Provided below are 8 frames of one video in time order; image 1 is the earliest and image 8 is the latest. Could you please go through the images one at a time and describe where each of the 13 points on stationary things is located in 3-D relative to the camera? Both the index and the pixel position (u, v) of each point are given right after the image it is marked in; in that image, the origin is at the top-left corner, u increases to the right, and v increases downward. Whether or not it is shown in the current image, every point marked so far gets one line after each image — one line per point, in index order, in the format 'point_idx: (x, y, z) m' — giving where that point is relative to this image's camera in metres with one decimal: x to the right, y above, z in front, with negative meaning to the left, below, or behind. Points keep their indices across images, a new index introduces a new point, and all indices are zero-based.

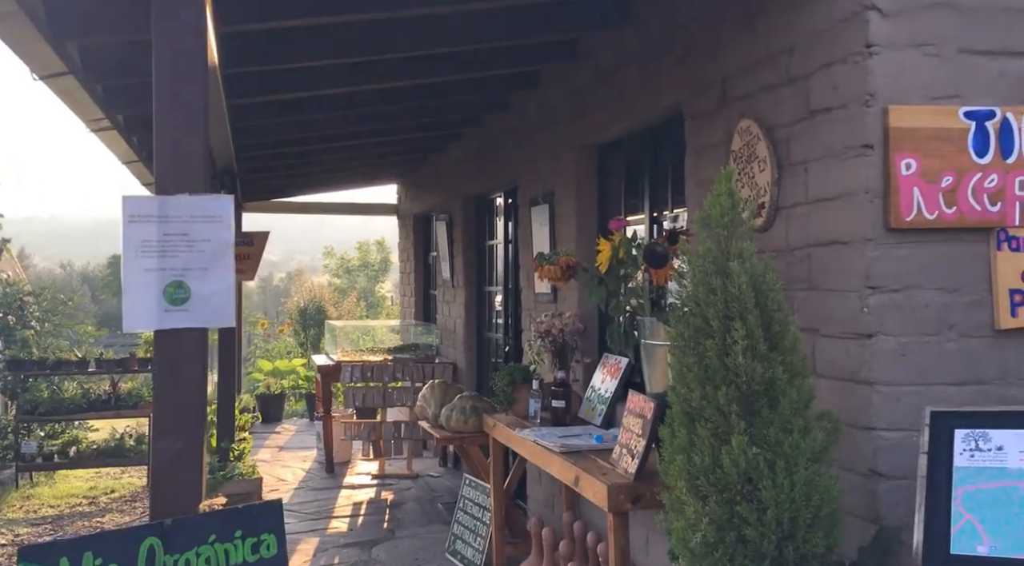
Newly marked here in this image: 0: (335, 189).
0: (-1.6, +0.9, +8.9) m
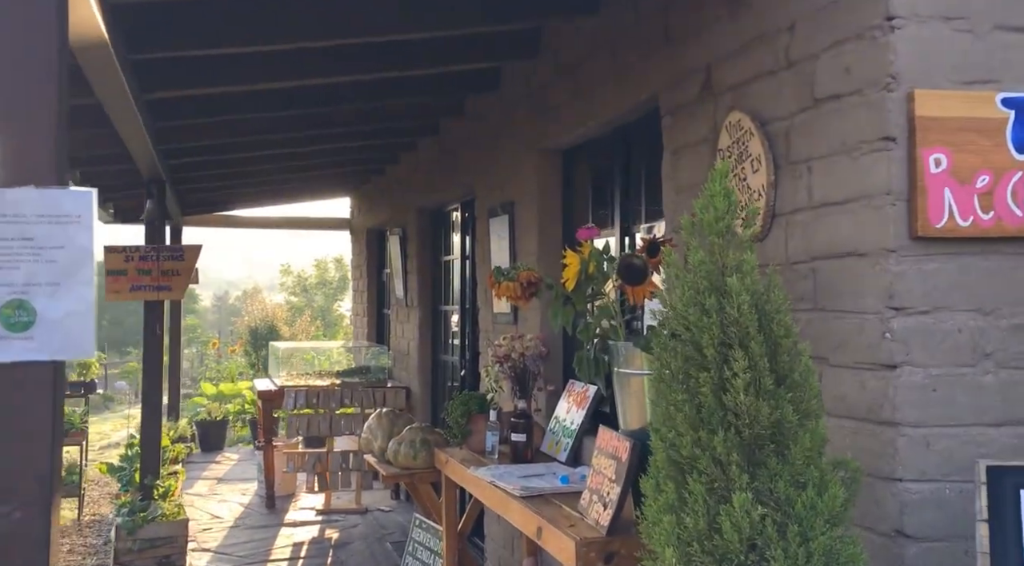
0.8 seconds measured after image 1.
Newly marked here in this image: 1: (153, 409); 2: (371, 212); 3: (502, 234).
0: (-2.0, +0.7, +8.4) m
1: (-1.9, -0.6, +4.9) m
2: (-1.2, +0.6, +7.6) m
3: (0.0, +0.2, +3.9) m
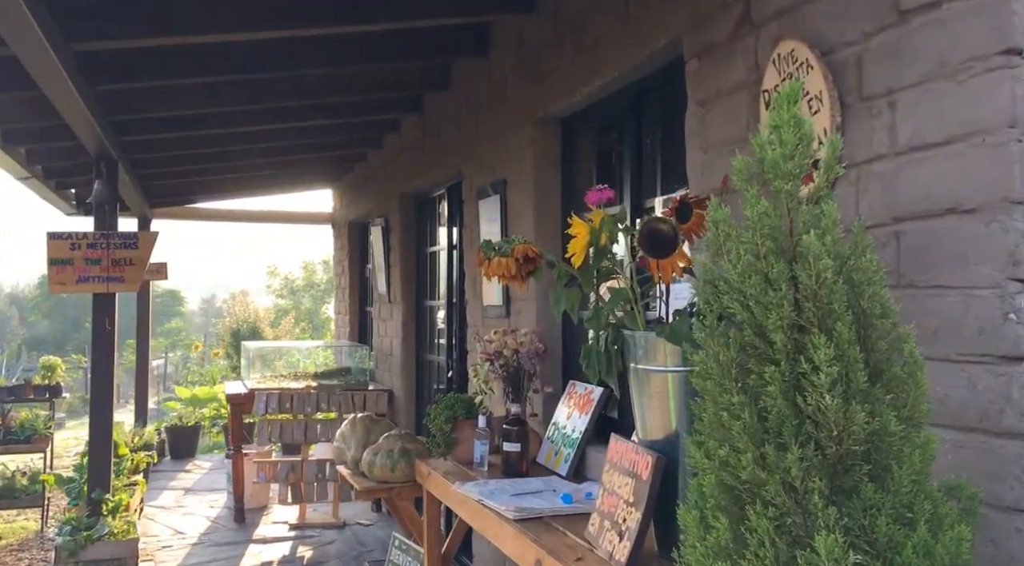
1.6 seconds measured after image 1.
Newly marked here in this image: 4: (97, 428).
0: (-2.1, +0.8, +8.0) m
1: (-1.9, -0.6, +4.4) m
2: (-1.2, +0.6, +7.2) m
3: (-0.1, +0.2, +3.5) m
4: (-2.0, -0.7, +4.4) m
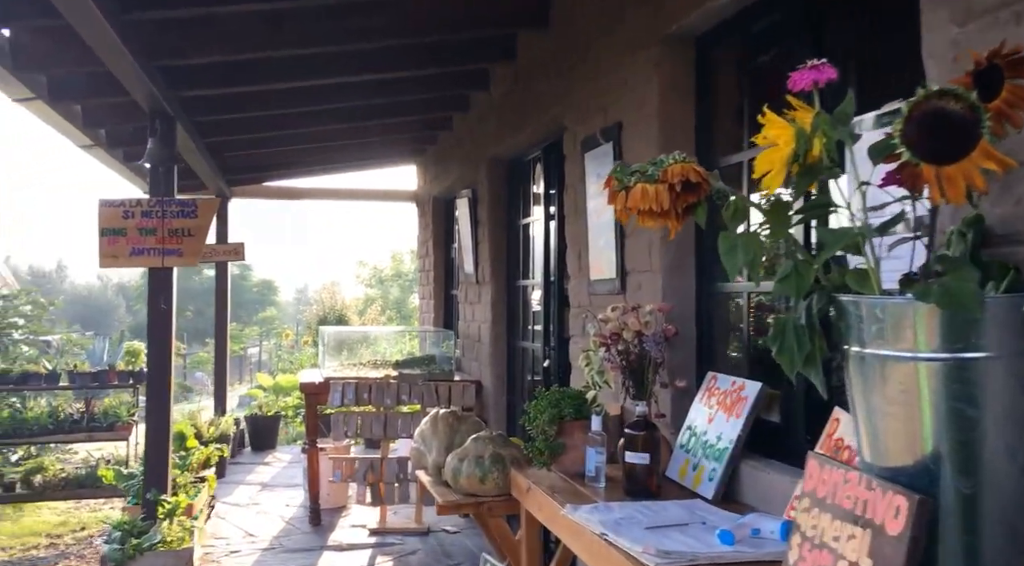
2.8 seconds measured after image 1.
0: (-1.3, +0.9, +7.5) m
1: (-1.5, -0.5, +3.9) m
2: (-0.5, +0.7, +6.6) m
3: (+0.3, +0.3, +2.9) m
4: (-1.5, -0.6, +3.9) m
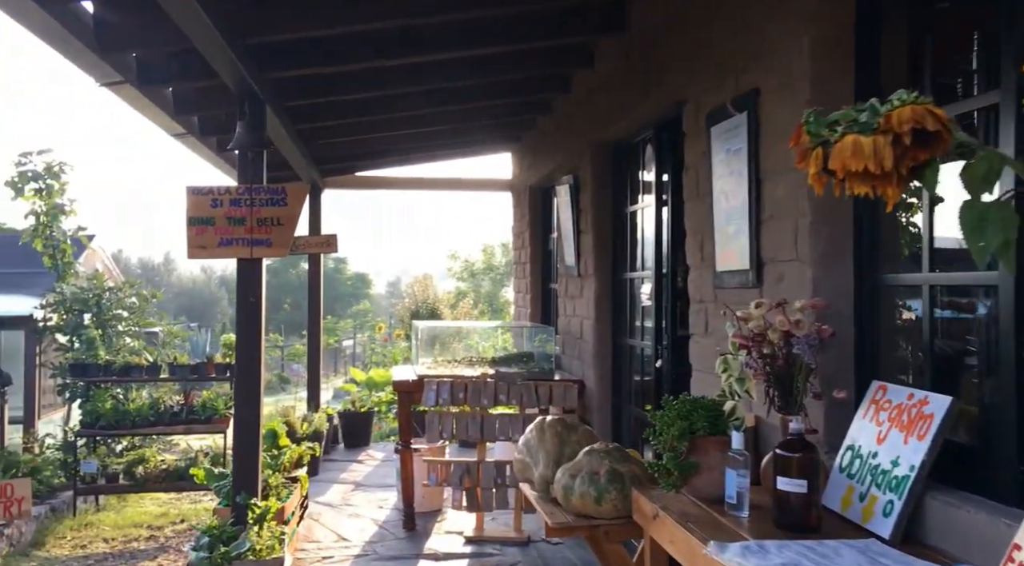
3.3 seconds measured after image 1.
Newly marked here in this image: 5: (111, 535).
0: (-0.6, +0.9, +7.2) m
1: (-1.0, -0.5, +3.7) m
2: (+0.1, +0.8, +6.3) m
3: (+0.6, +0.4, +2.5) m
4: (-1.1, -0.5, +3.7) m
5: (-3.3, -2.1, +7.7) m
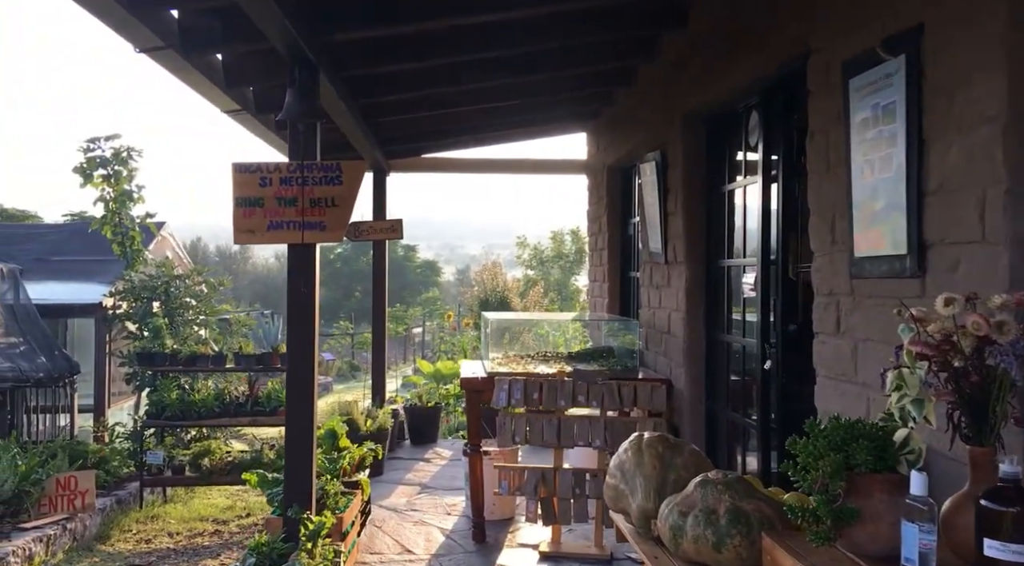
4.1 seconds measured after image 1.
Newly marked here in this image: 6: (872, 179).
0: (0.0, +1.0, +6.8) m
1: (-0.8, -0.4, +3.4) m
2: (+0.6, +0.9, +5.8) m
3: (+0.8, +0.4, +2.0) m
4: (-0.8, -0.5, +3.3) m
5: (-2.7, -2.0, +7.5) m
6: (+0.8, +0.2, +2.1) m
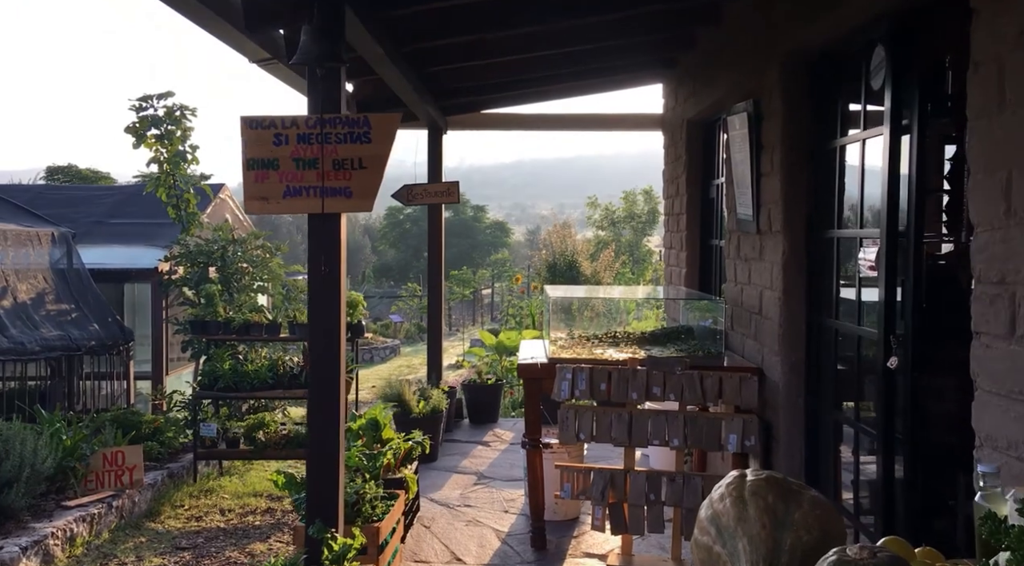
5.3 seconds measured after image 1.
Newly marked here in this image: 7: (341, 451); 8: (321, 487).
0: (+0.4, +1.3, +6.2) m
1: (-0.6, -0.4, +2.9) m
2: (+1.0, +1.0, +5.1) m
3: (+0.9, +0.4, +1.3) m
4: (-0.6, -0.4, +2.9) m
5: (-2.2, -1.7, +7.2) m
6: (+0.9, +0.2, +1.4) m
7: (-0.5, -0.5, +2.9) m
8: (-0.6, -0.6, +2.9) m
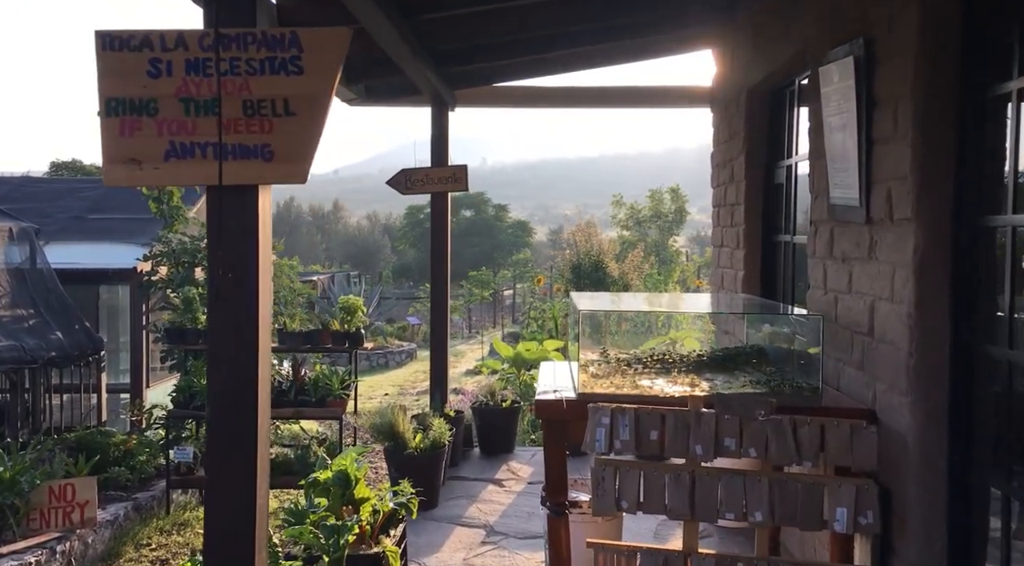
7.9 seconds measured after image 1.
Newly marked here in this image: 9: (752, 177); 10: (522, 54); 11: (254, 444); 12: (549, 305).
0: (+0.5, +1.2, +5.1) m
1: (-0.5, -0.4, +1.9) m
2: (+1.1, +1.0, +4.1) m
3: (+0.9, +0.4, +0.3) m
4: (-0.6, -0.5, +1.9) m
5: (-2.1, -1.7, +6.2) m
6: (+0.9, +0.2, +0.4) m
7: (-0.5, -0.6, +1.9) m
8: (-0.6, -0.7, +1.9) m
9: (+1.1, +0.5, +4.4) m
10: (+0.1, +1.2, +4.7) m
11: (-0.5, -0.4, +1.9) m
12: (+0.4, -0.2, +10.7) m
